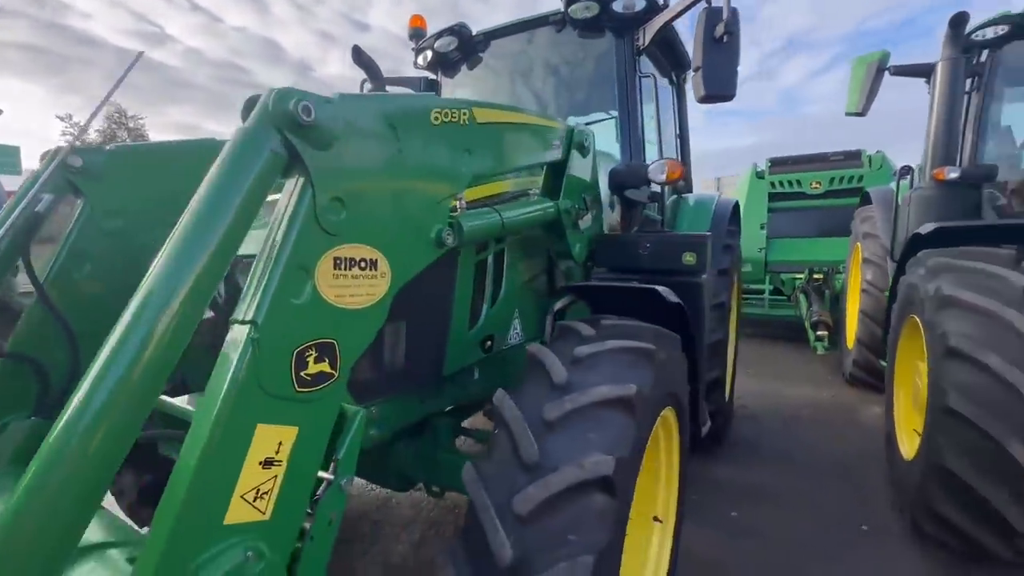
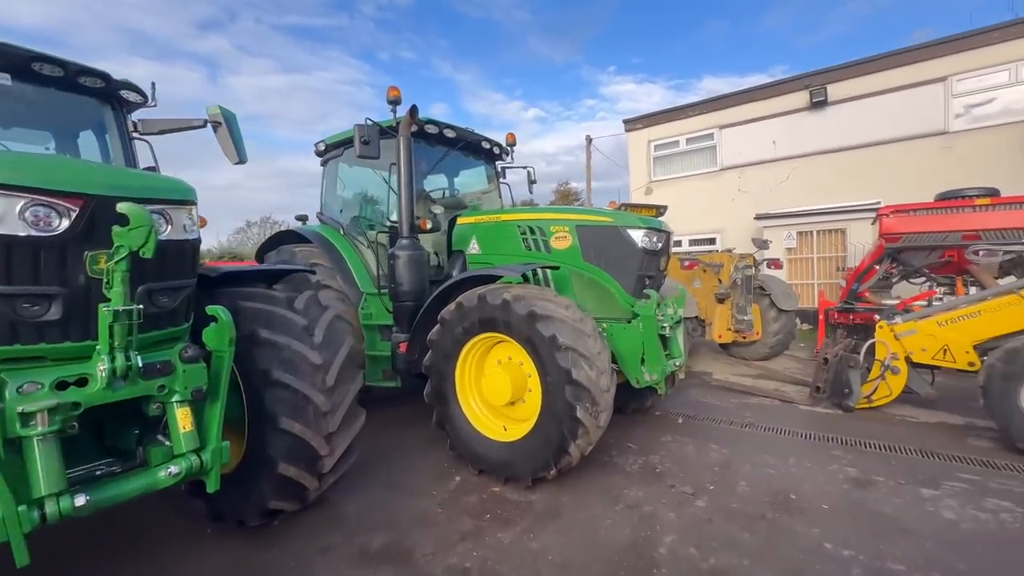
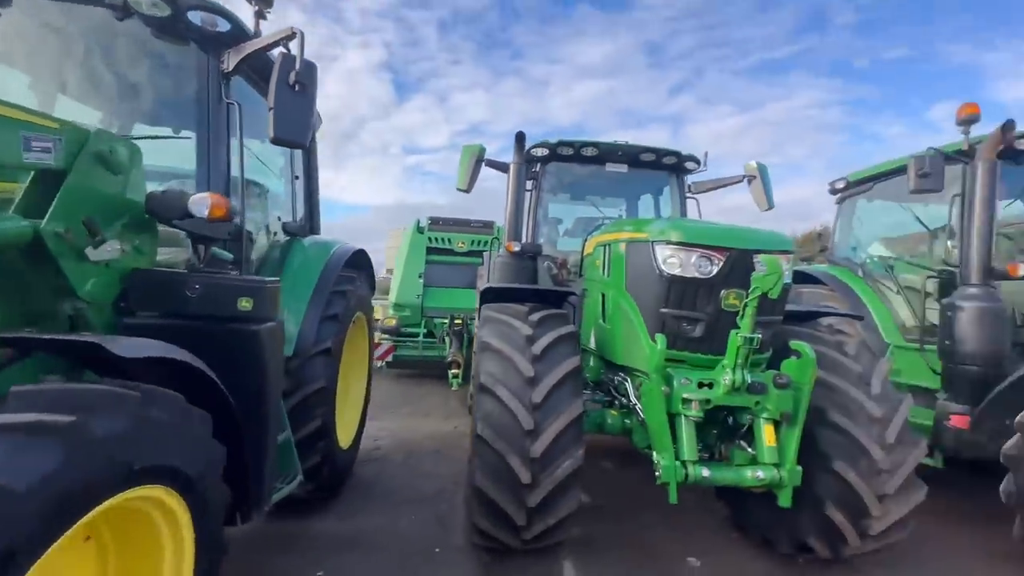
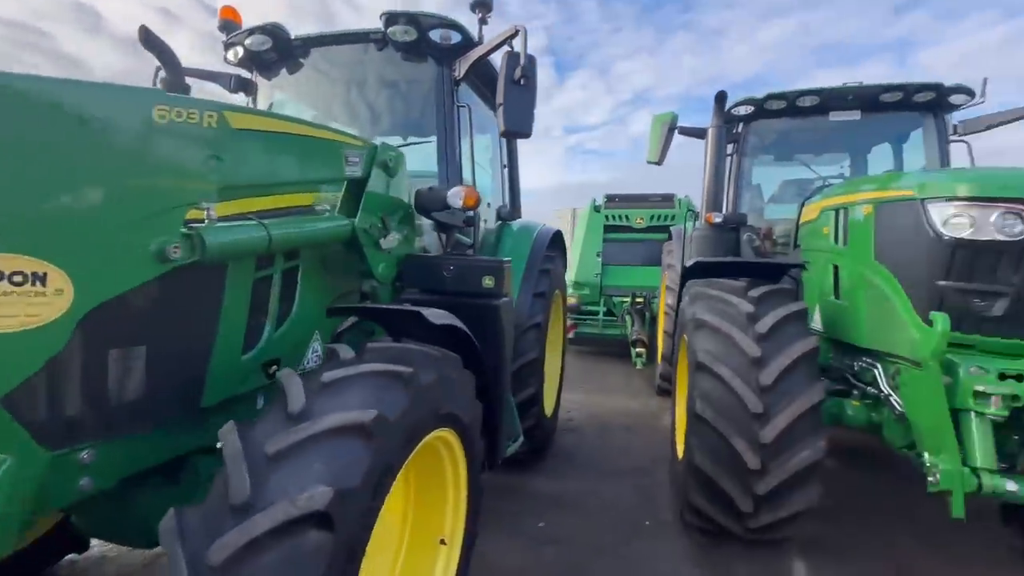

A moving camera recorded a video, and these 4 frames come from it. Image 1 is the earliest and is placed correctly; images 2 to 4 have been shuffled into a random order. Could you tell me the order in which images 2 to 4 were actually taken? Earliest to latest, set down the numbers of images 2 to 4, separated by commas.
4, 3, 2
